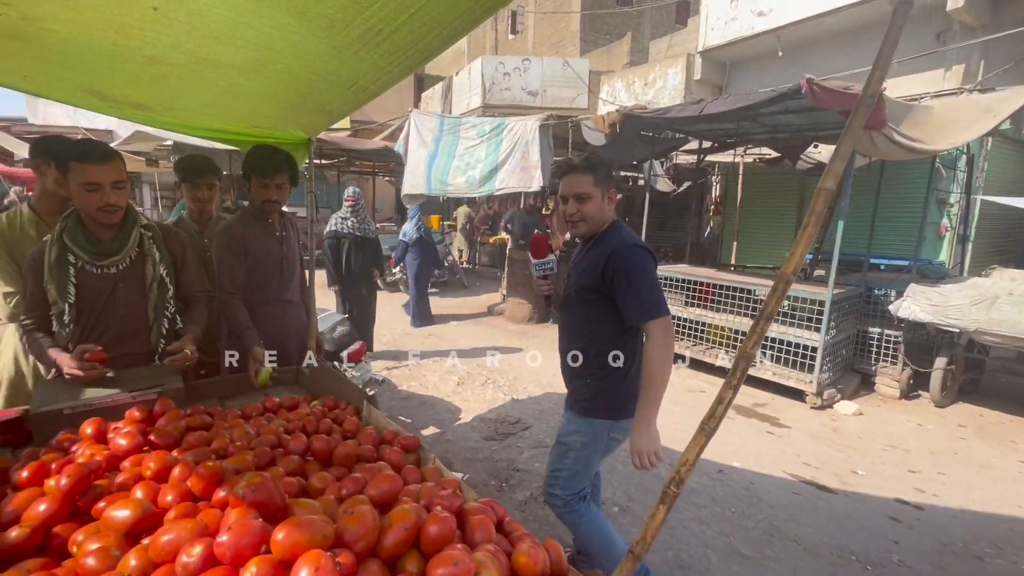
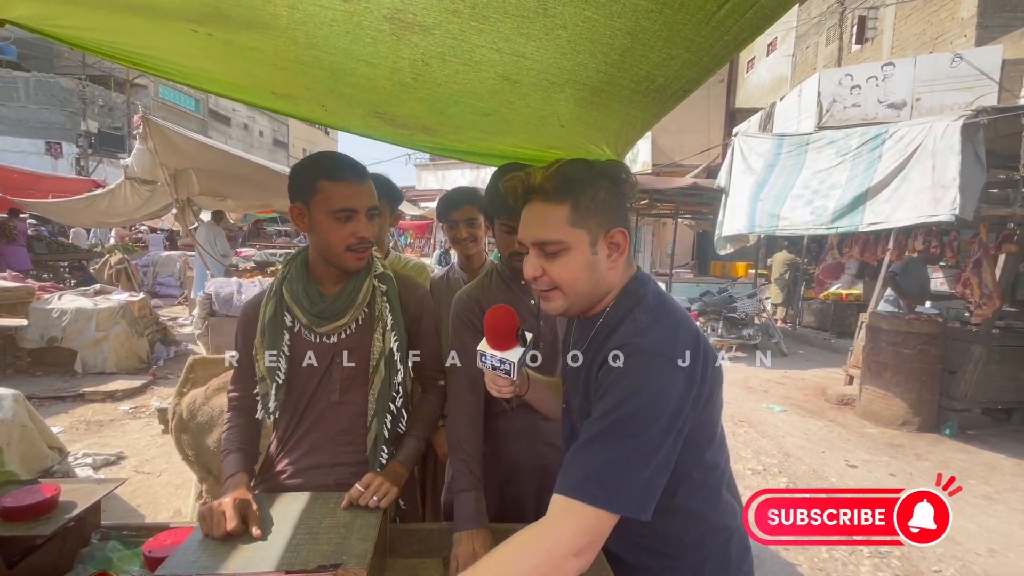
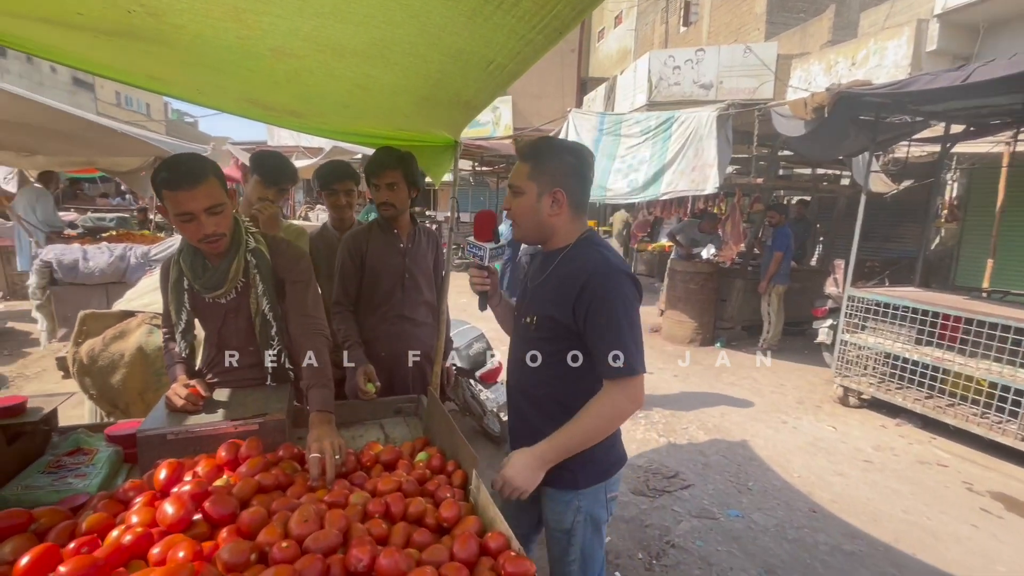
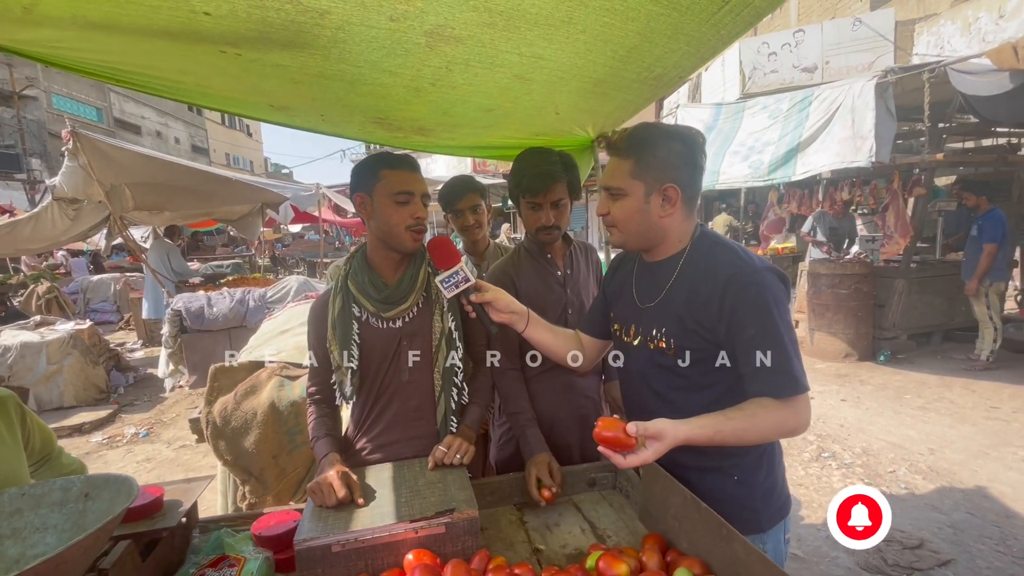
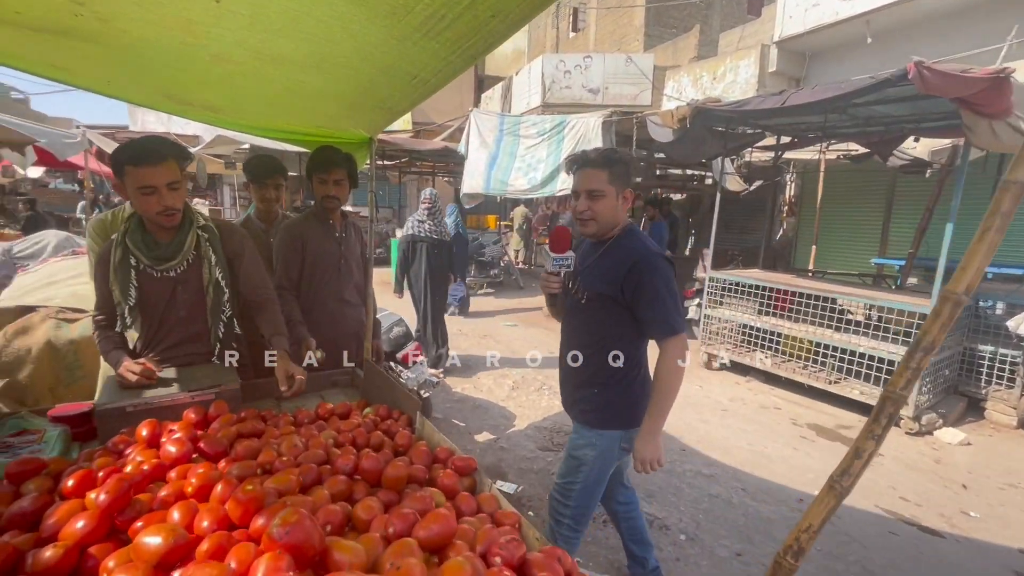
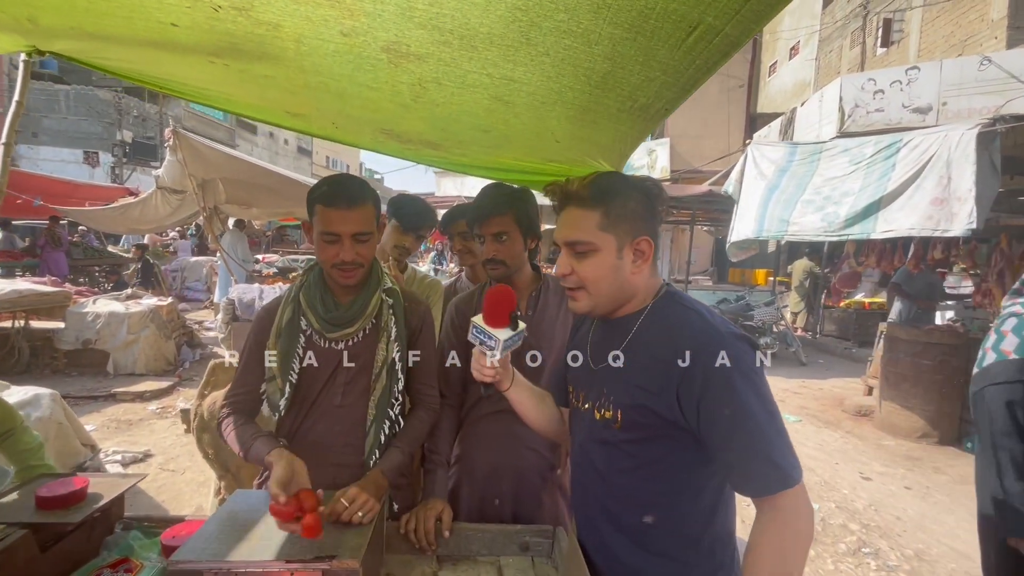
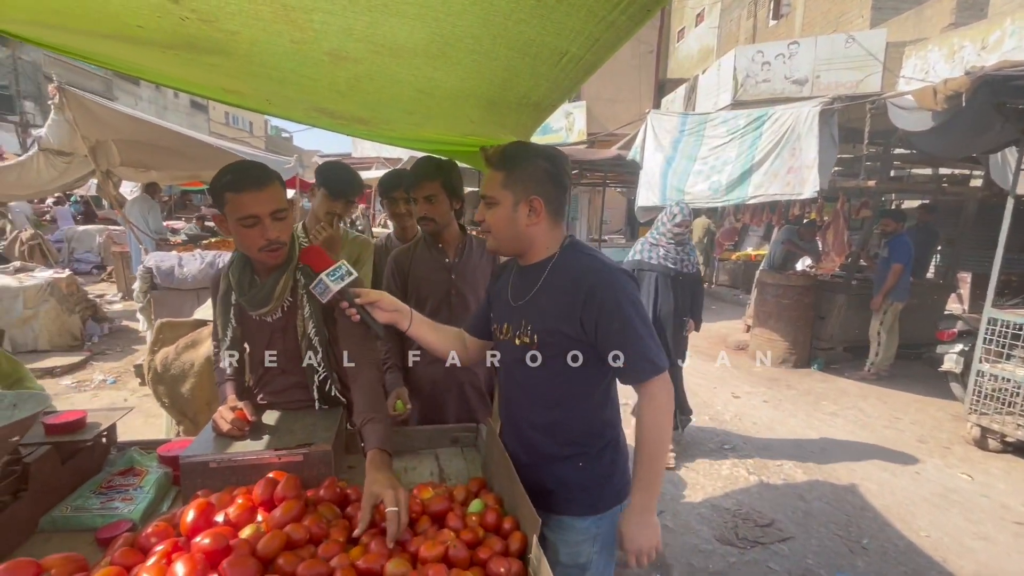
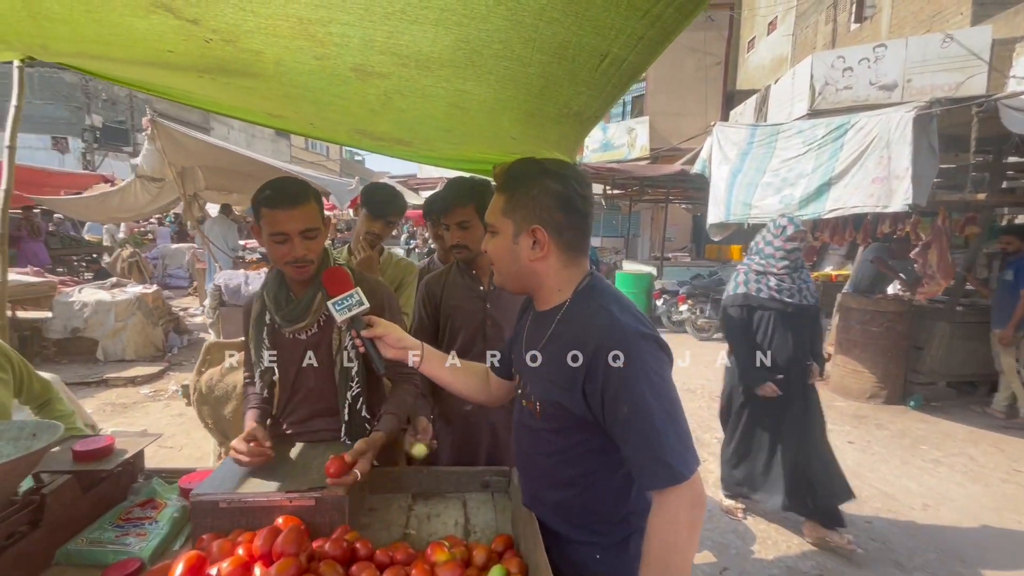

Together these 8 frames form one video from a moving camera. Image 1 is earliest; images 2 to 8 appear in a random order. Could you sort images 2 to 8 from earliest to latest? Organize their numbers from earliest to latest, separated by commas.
5, 3, 7, 8, 6, 2, 4
